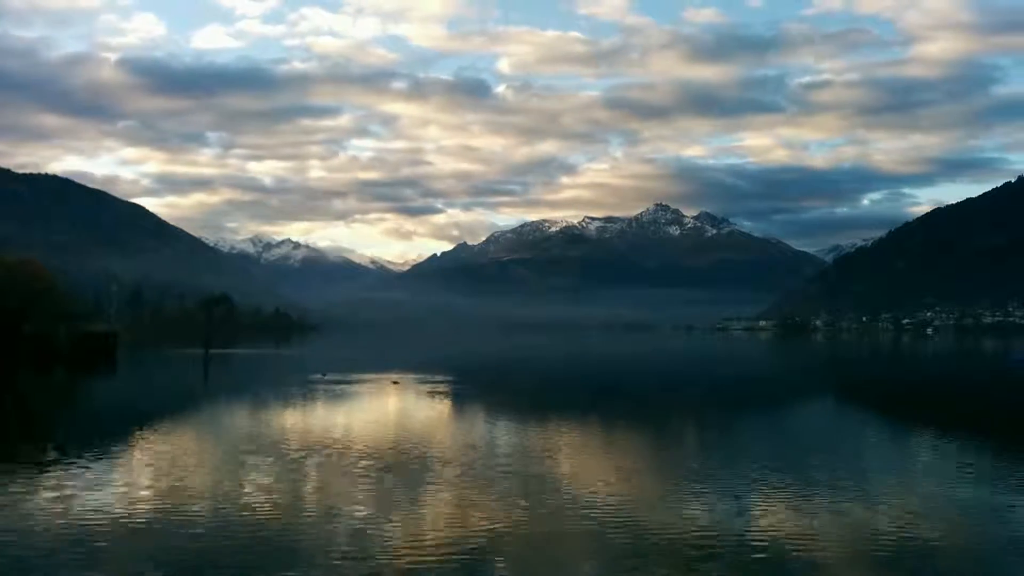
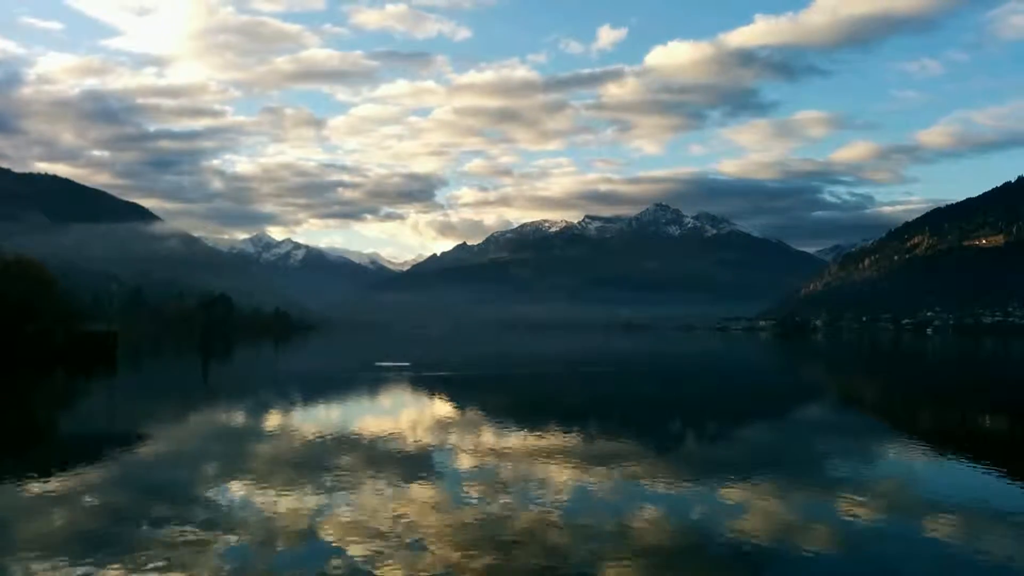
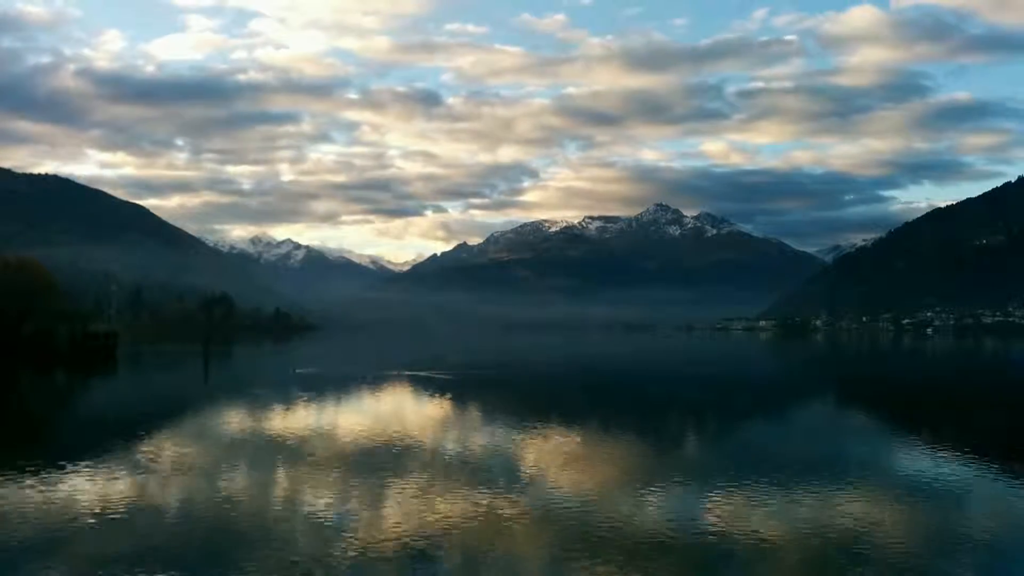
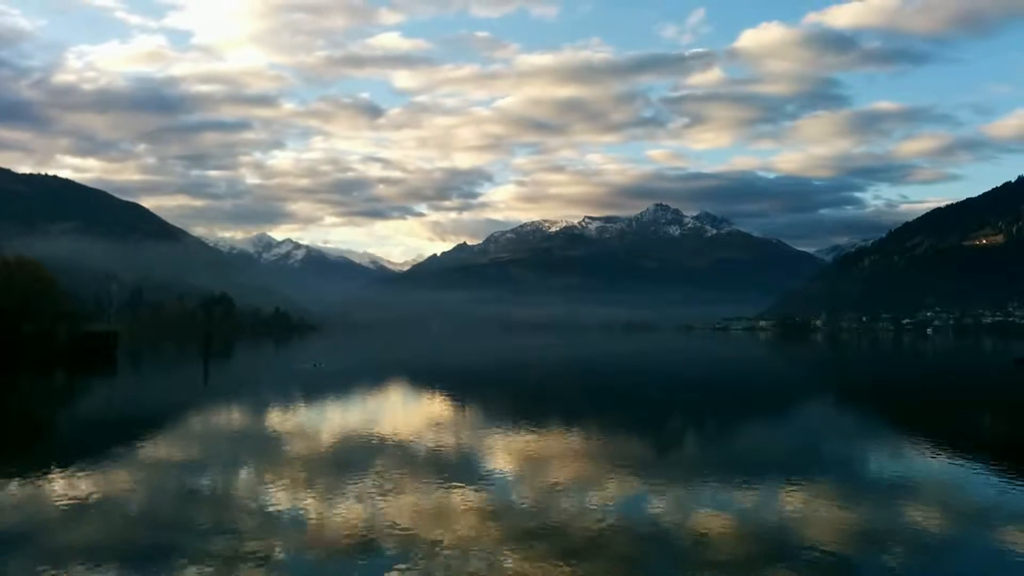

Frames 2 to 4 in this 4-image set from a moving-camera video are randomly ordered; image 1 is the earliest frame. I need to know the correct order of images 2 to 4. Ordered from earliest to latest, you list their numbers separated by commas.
3, 4, 2
